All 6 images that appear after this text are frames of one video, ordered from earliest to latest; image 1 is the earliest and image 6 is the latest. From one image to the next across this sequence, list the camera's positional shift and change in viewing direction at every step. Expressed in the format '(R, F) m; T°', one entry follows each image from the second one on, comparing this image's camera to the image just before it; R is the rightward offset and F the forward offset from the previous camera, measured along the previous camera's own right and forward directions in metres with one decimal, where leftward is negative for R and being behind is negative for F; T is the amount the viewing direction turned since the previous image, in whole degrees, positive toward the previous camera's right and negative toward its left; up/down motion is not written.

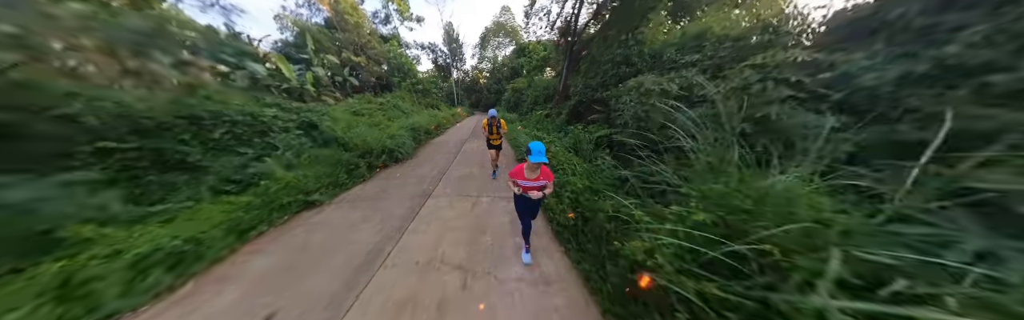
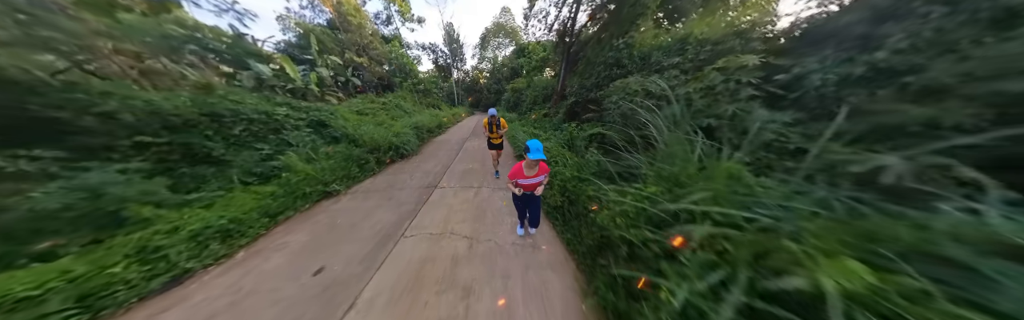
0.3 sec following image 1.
(0.0, -0.4) m; 0°
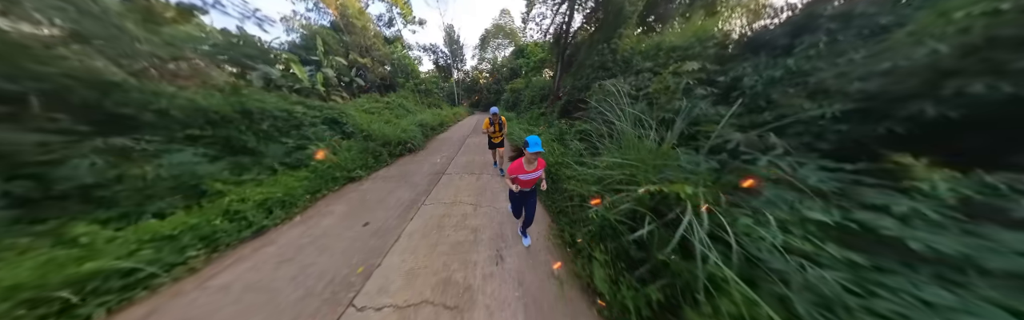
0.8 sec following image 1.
(+0.1, -0.7) m; 0°
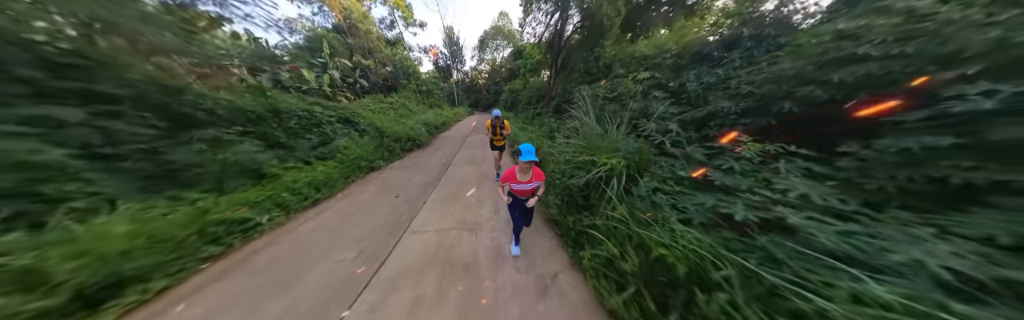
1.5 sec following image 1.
(+0.1, -0.8) m; 0°
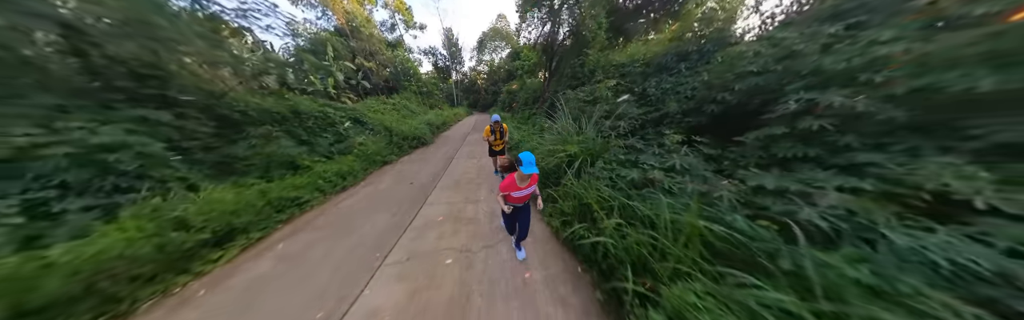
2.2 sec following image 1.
(+0.2, -0.7) m; 0°
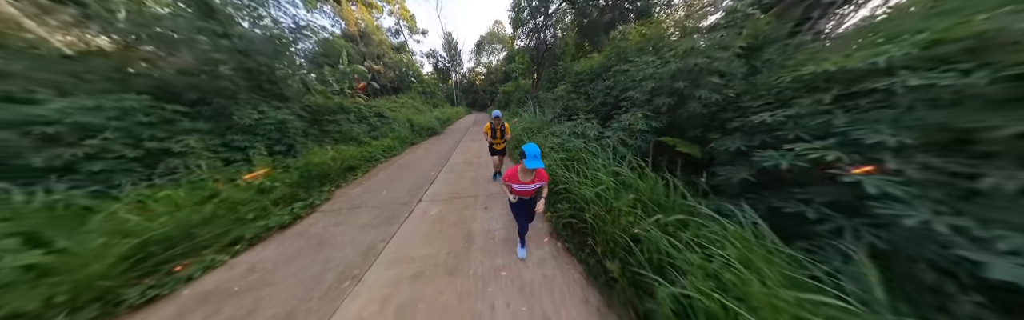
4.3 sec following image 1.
(+0.3, -2.2) m; +1°
